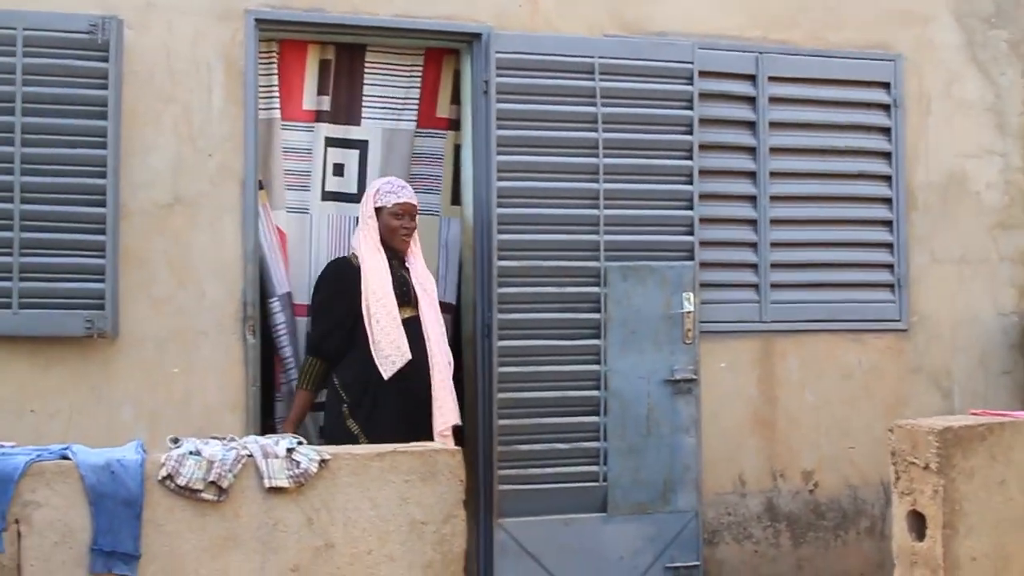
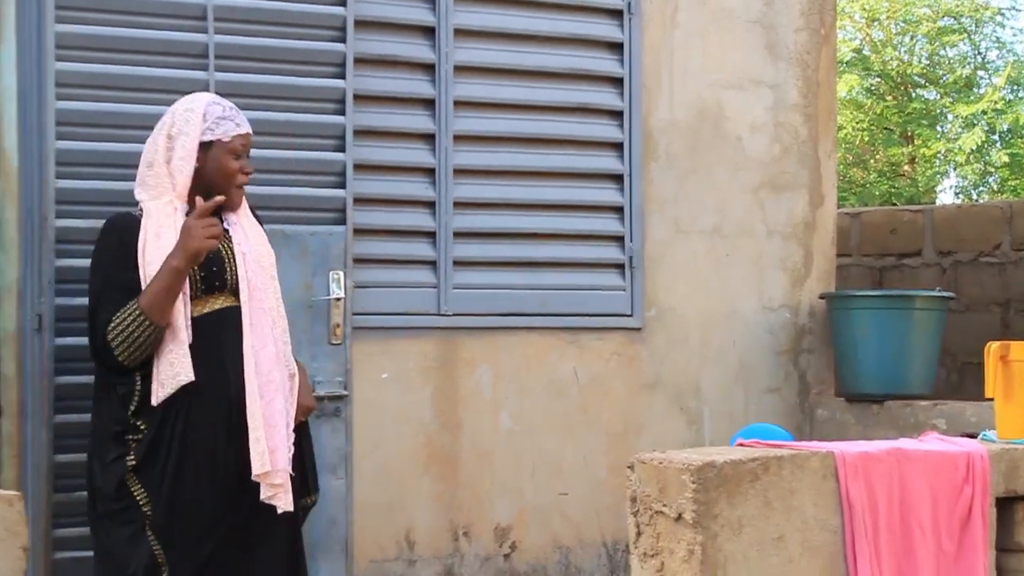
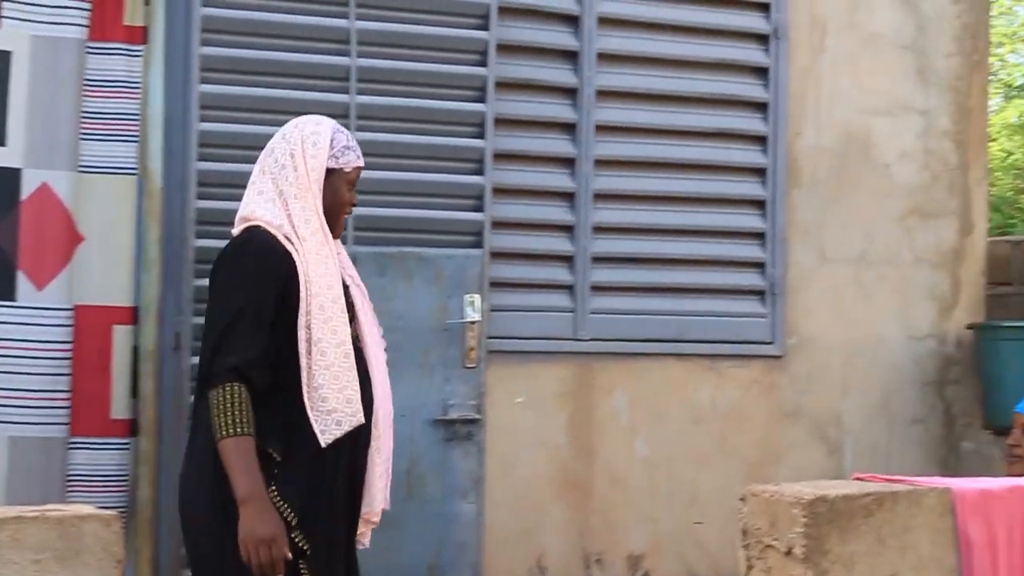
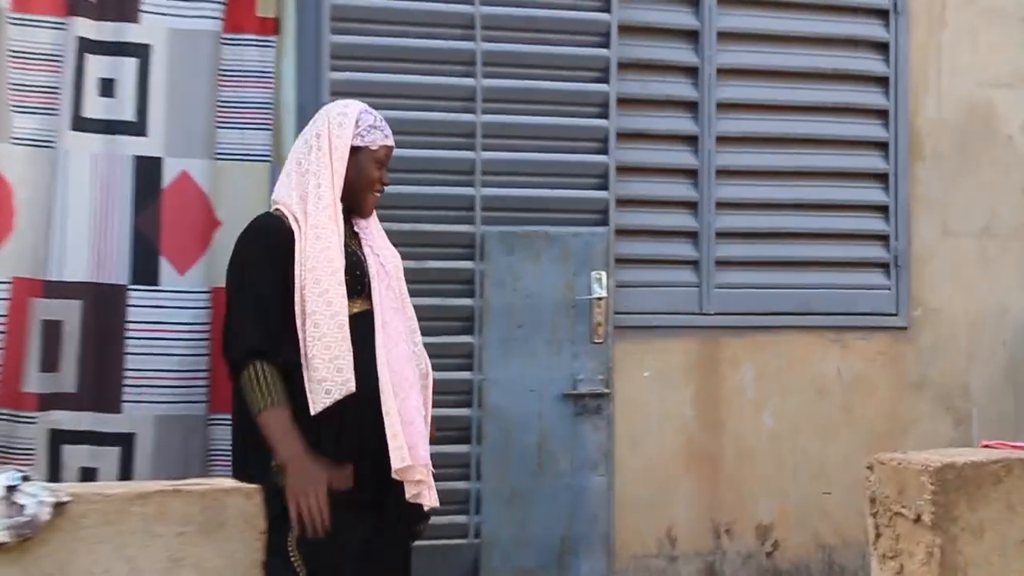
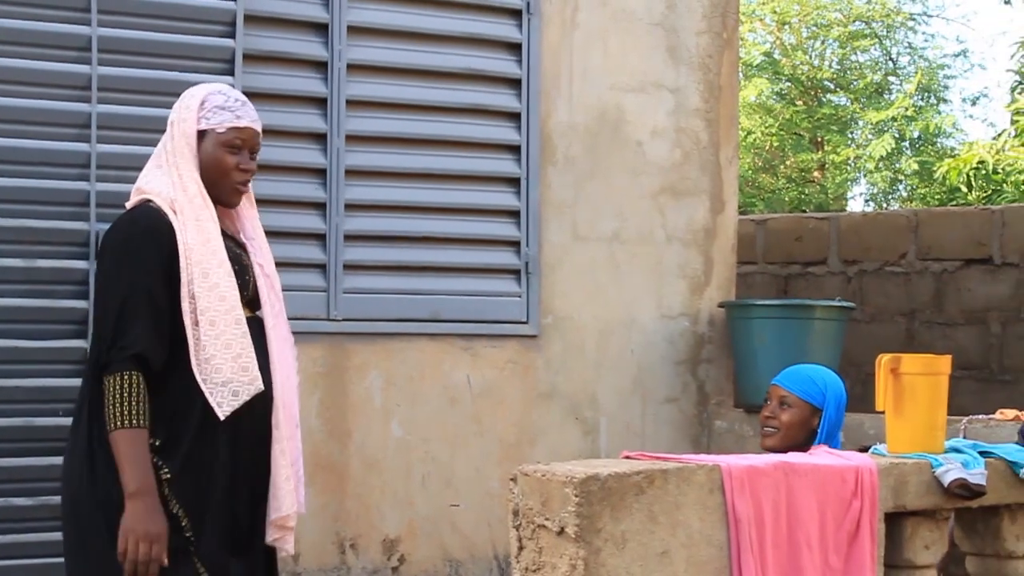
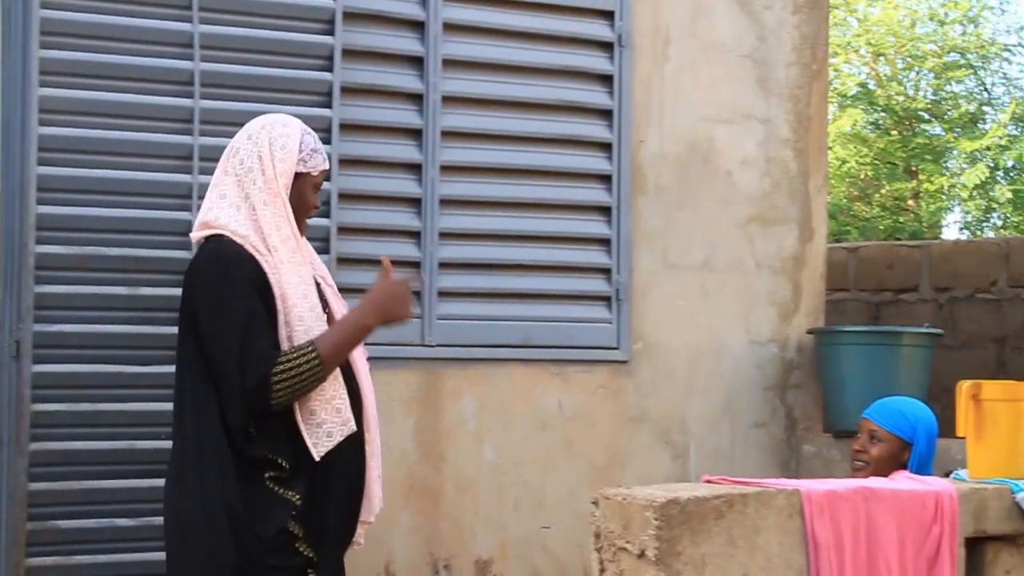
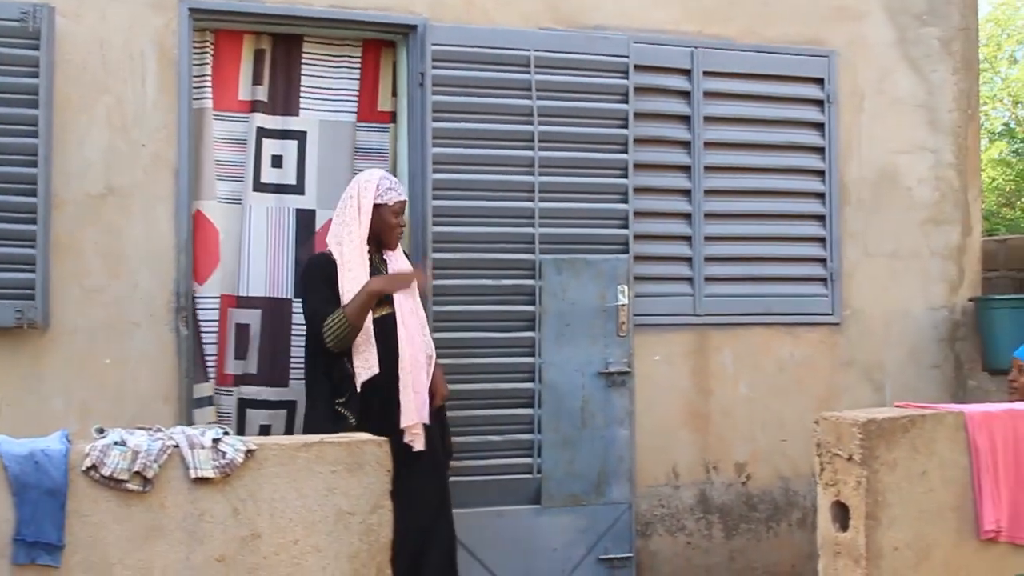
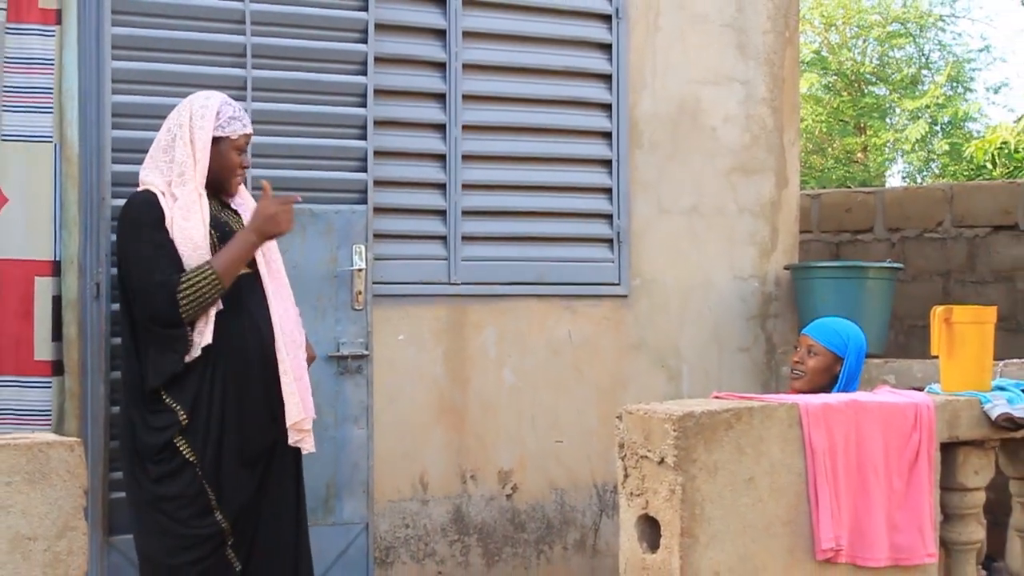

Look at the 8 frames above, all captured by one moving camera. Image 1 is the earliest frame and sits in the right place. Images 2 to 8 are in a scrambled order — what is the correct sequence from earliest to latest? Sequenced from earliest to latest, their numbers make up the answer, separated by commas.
7, 4, 3, 6, 5, 2, 8
